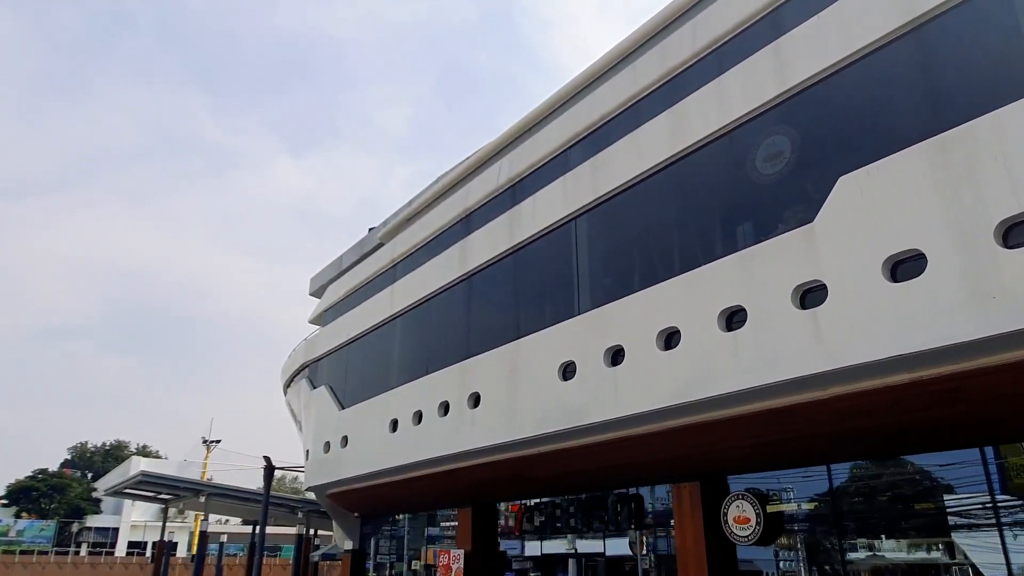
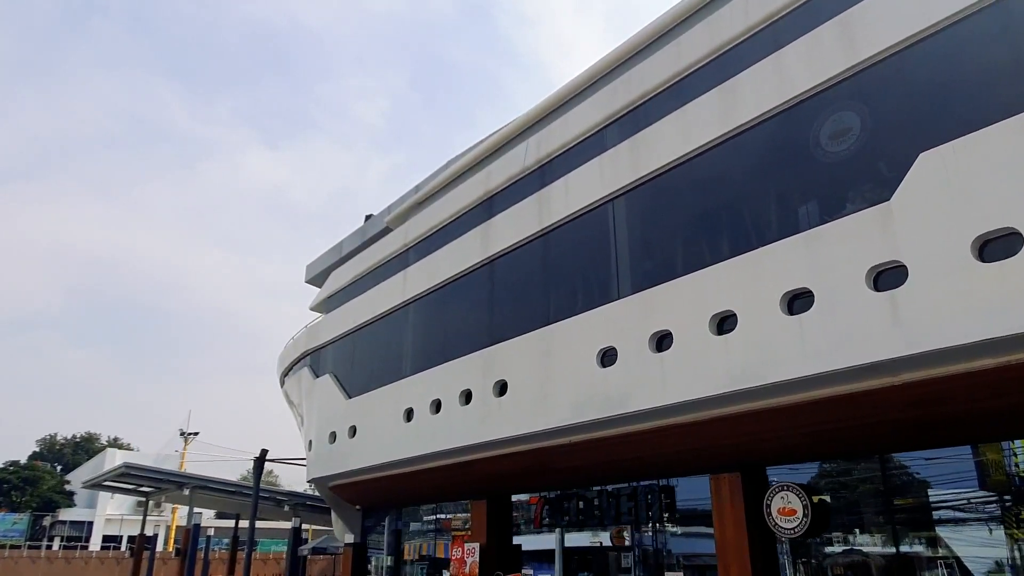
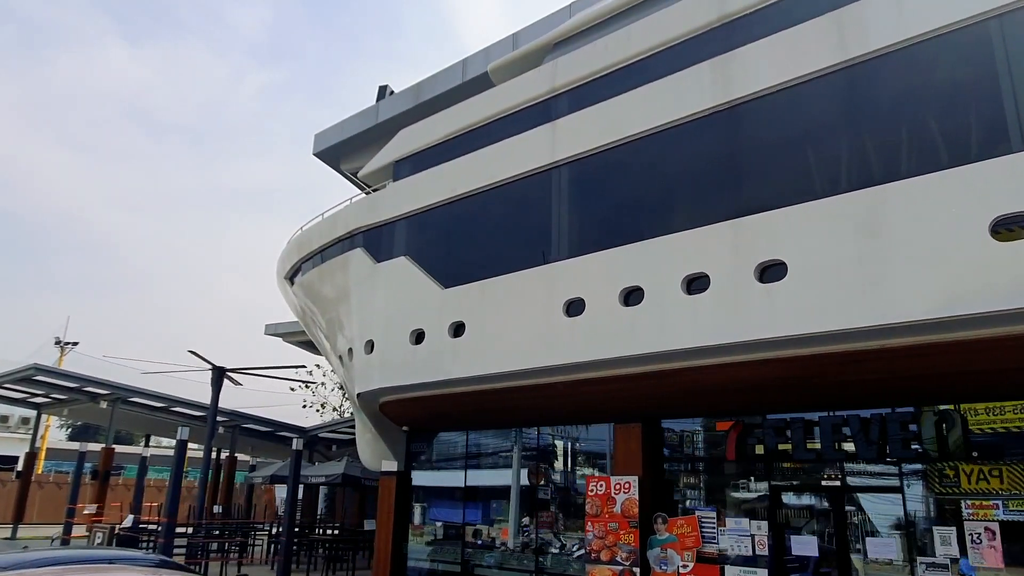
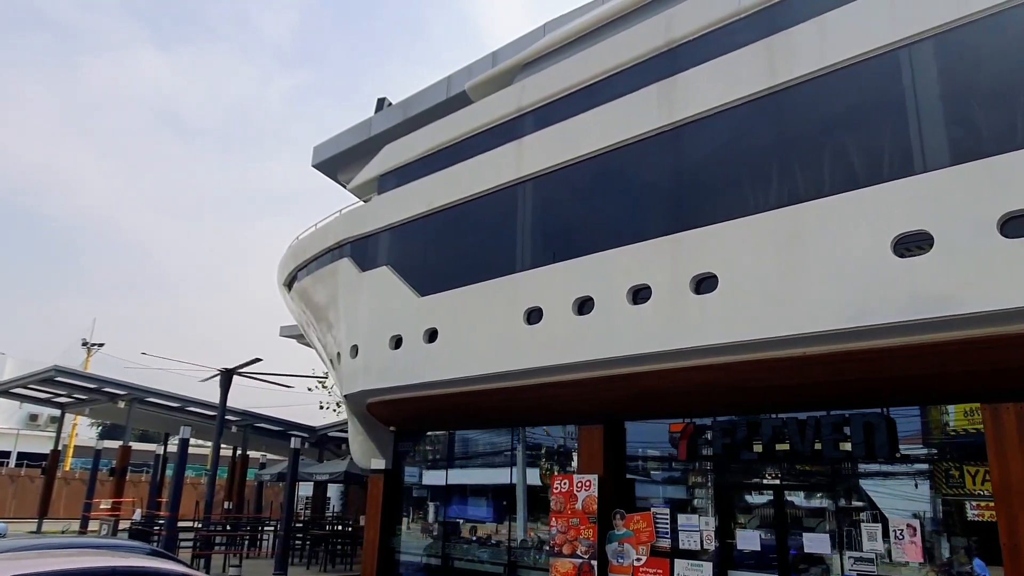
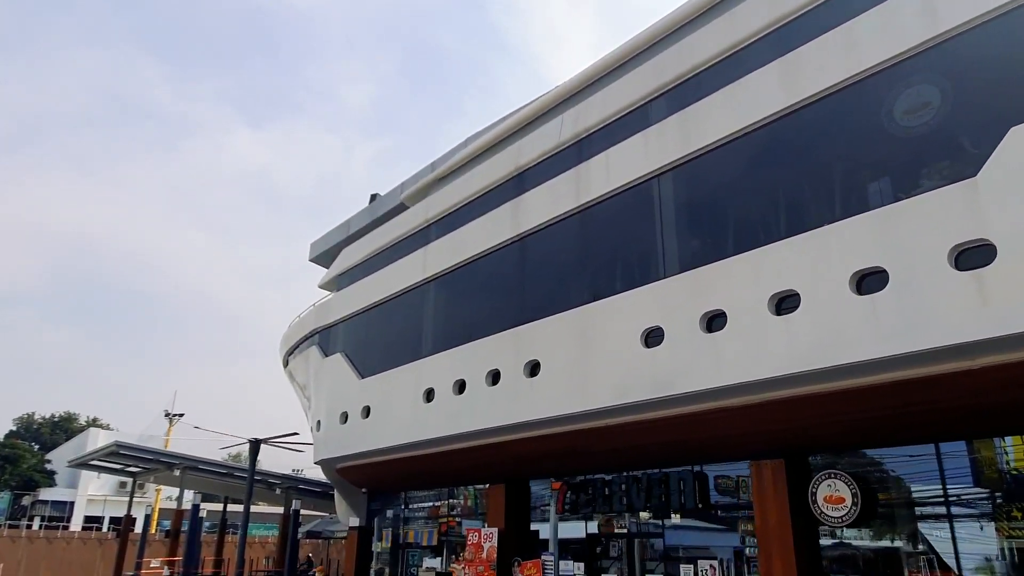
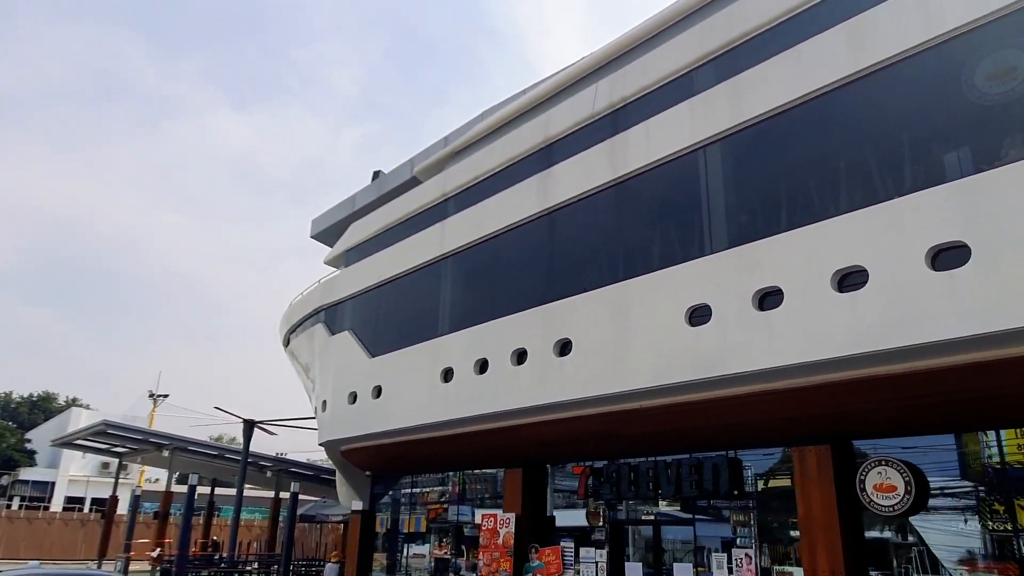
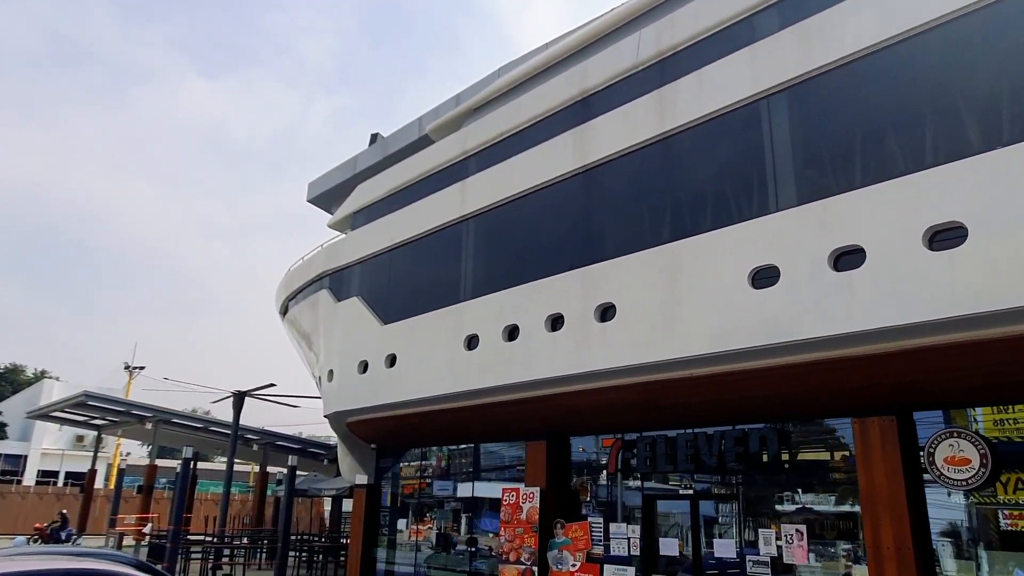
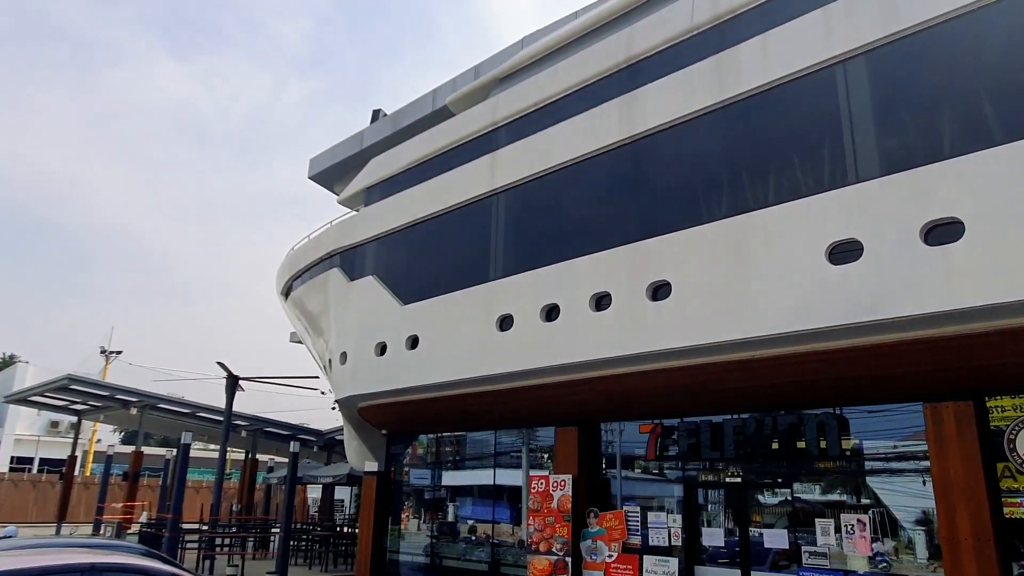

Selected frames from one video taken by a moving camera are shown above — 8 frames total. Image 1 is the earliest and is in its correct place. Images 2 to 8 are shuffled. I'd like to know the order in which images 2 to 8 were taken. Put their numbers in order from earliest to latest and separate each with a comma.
2, 5, 6, 7, 8, 4, 3
